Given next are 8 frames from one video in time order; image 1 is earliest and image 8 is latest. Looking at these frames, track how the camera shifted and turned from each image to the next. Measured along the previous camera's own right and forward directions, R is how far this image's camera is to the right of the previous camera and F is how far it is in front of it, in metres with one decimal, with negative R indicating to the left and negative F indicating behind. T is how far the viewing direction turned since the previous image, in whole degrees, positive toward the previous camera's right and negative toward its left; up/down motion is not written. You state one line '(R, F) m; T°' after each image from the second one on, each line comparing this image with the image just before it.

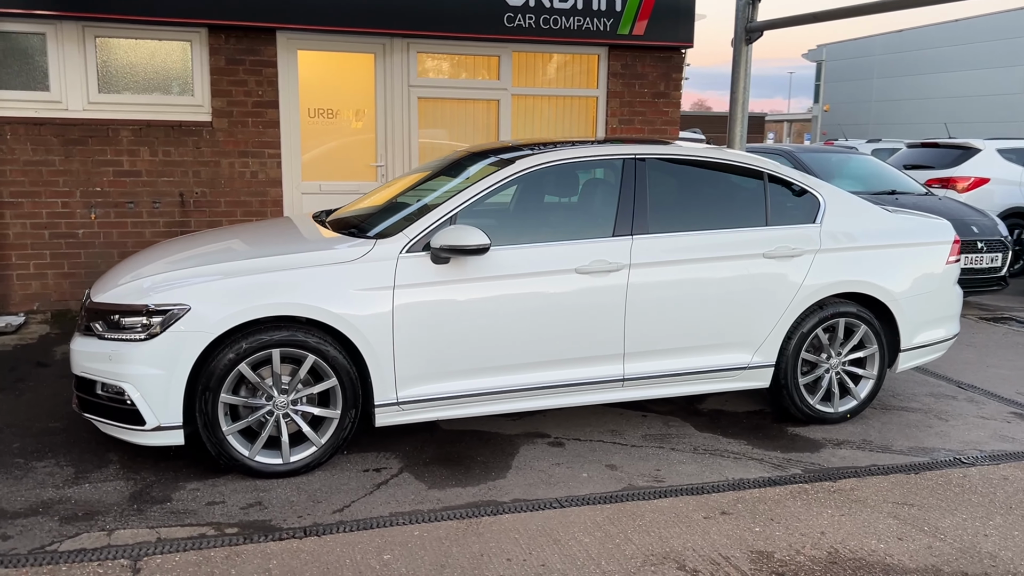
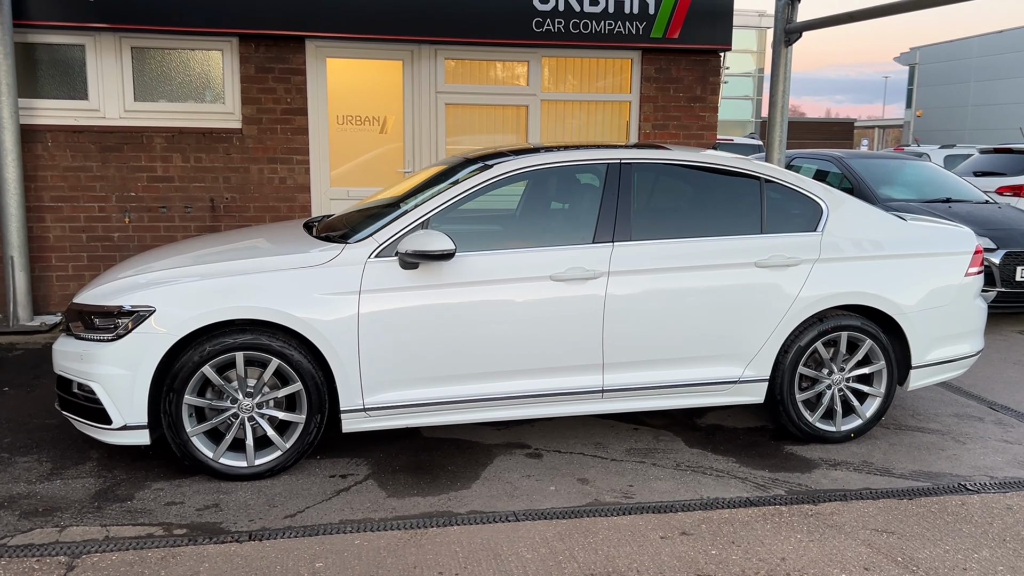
(+0.5, +0.1) m; -5°
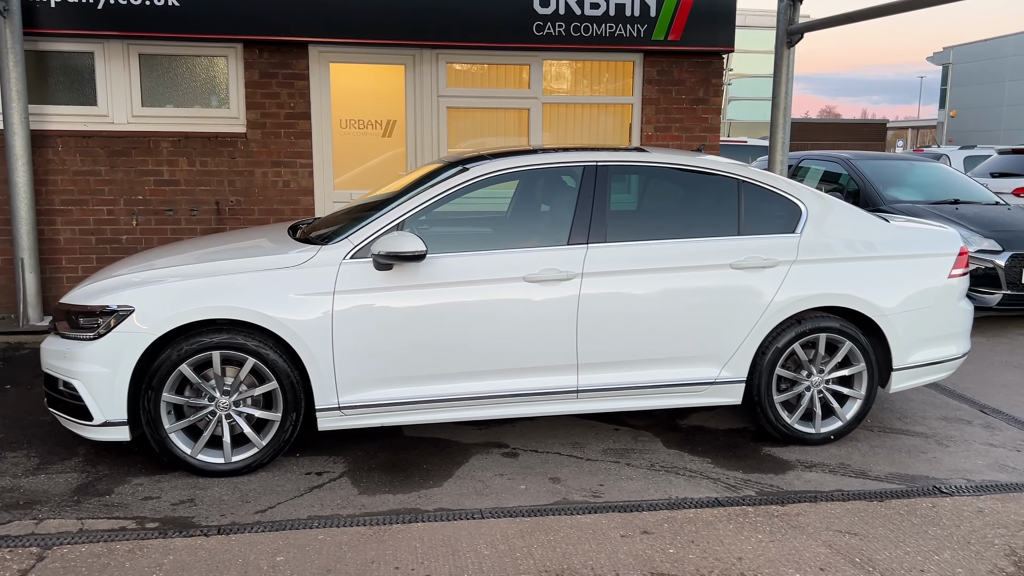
(+0.3, 0.0) m; -2°
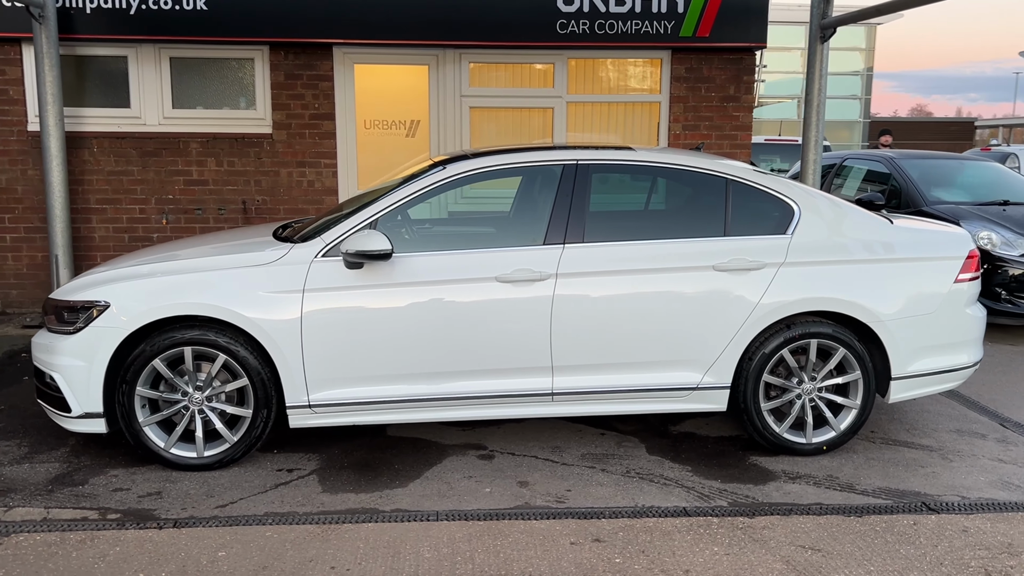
(+0.5, +0.1) m; -4°
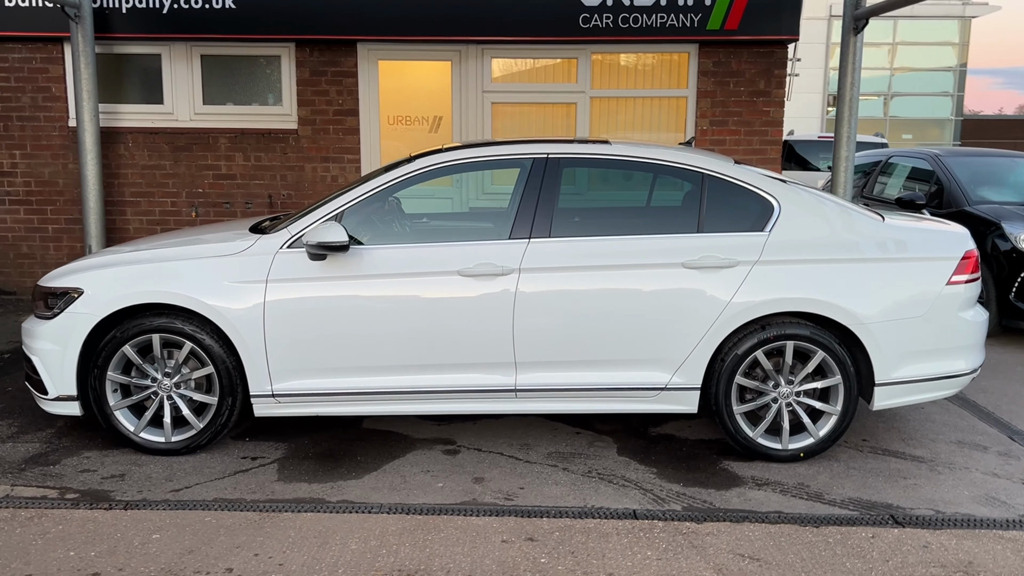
(+0.5, +0.1) m; -5°
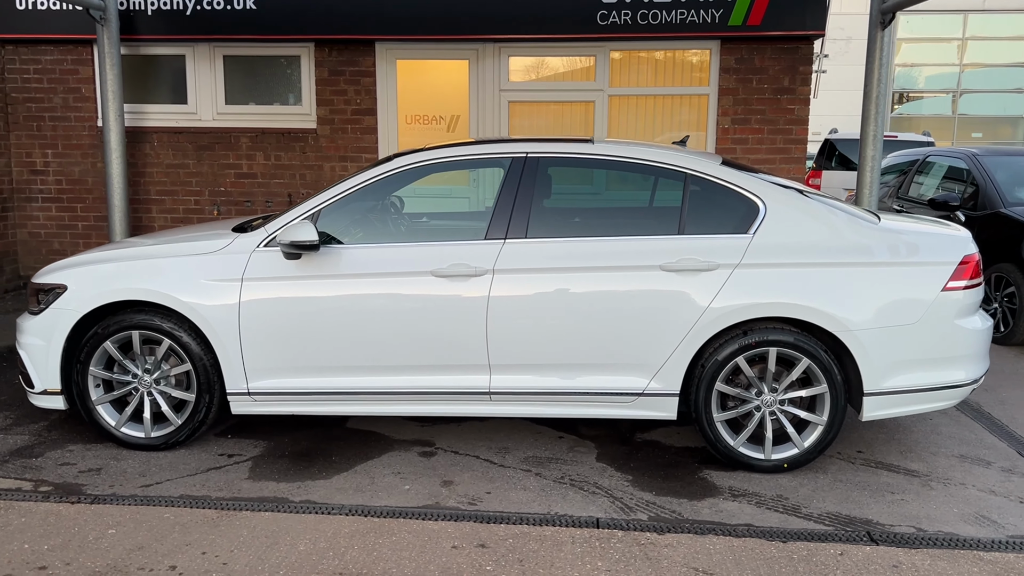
(+0.4, +0.1) m; -4°
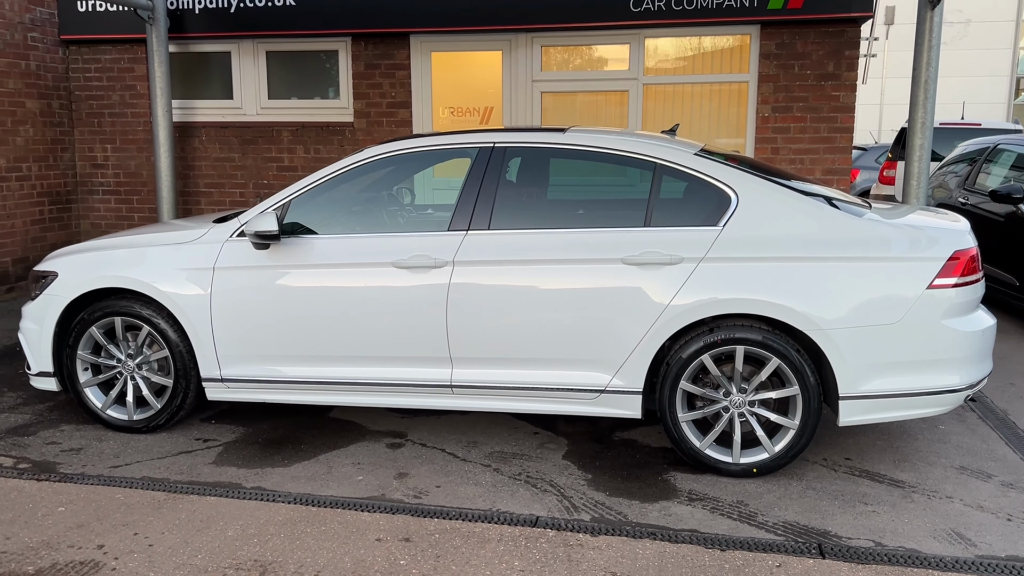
(+0.6, +0.1) m; -6°
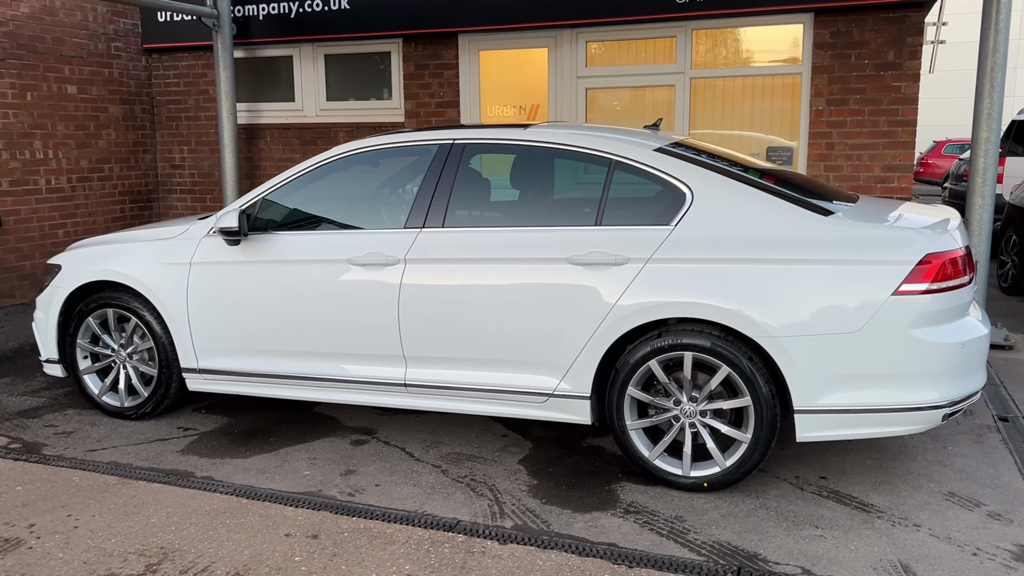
(+0.8, +0.1) m; -8°
